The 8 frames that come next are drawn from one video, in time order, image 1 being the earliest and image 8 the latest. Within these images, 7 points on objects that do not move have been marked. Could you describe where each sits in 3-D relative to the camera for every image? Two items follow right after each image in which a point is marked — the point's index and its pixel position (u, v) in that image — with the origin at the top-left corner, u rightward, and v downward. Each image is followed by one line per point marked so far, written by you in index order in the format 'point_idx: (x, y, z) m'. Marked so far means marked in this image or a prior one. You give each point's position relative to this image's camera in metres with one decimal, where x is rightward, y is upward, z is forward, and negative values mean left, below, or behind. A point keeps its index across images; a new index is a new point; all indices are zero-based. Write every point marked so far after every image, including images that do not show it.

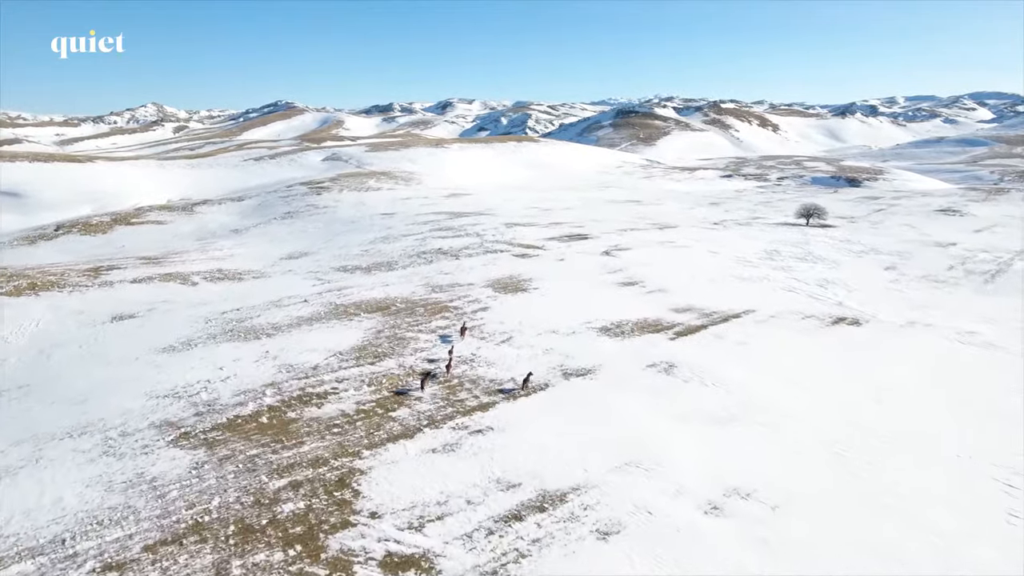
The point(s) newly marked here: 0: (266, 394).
0: (-9.1, -3.9, +19.2) m
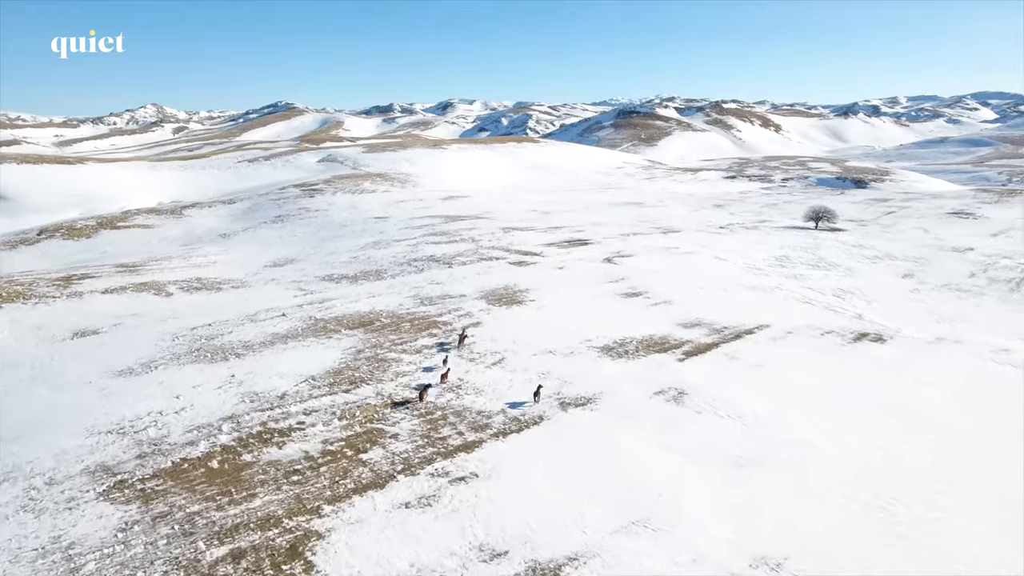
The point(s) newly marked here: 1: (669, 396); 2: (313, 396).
0: (-9.4, -4.6, +16.9) m
1: (+5.9, -4.0, +19.5) m
2: (-7.3, -4.0, +19.2) m
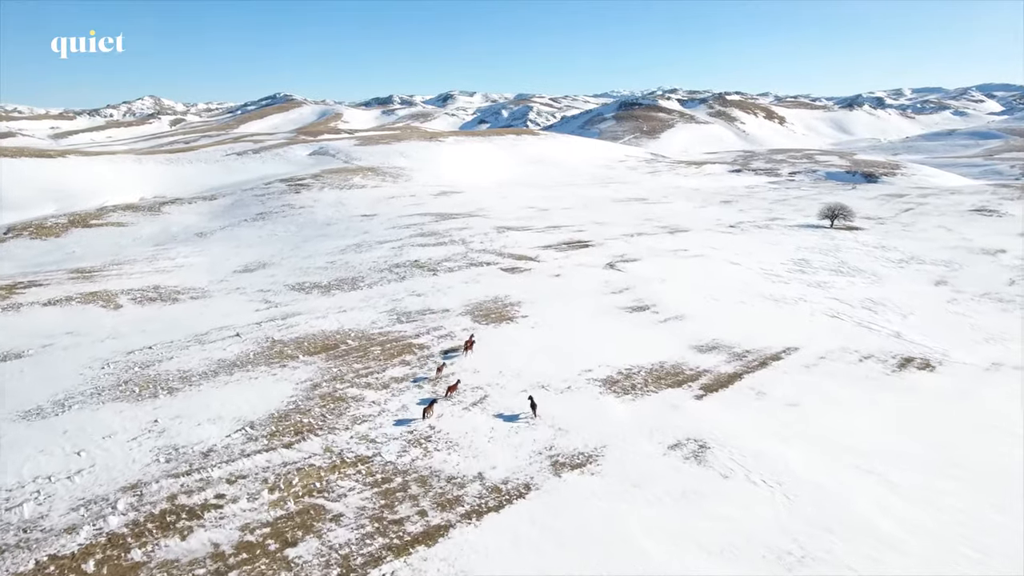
0: (-10.0, -5.5, +13.1) m
1: (+5.3, -4.9, +15.7) m
2: (-7.9, -4.9, +15.5) m
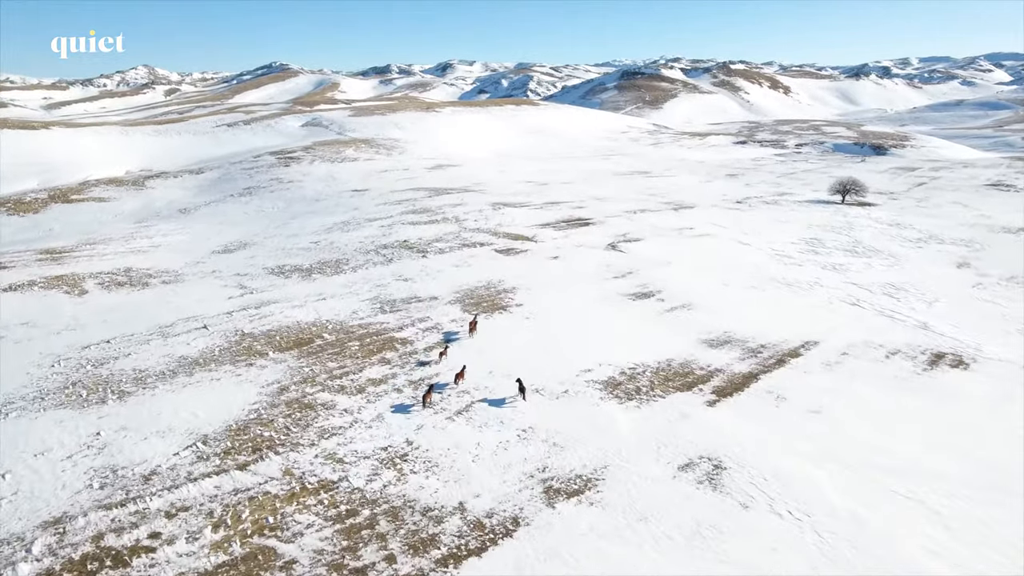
0: (-10.3, -5.6, +11.2) m
1: (+5.0, -4.9, +13.7) m
2: (-8.2, -4.8, +13.5) m
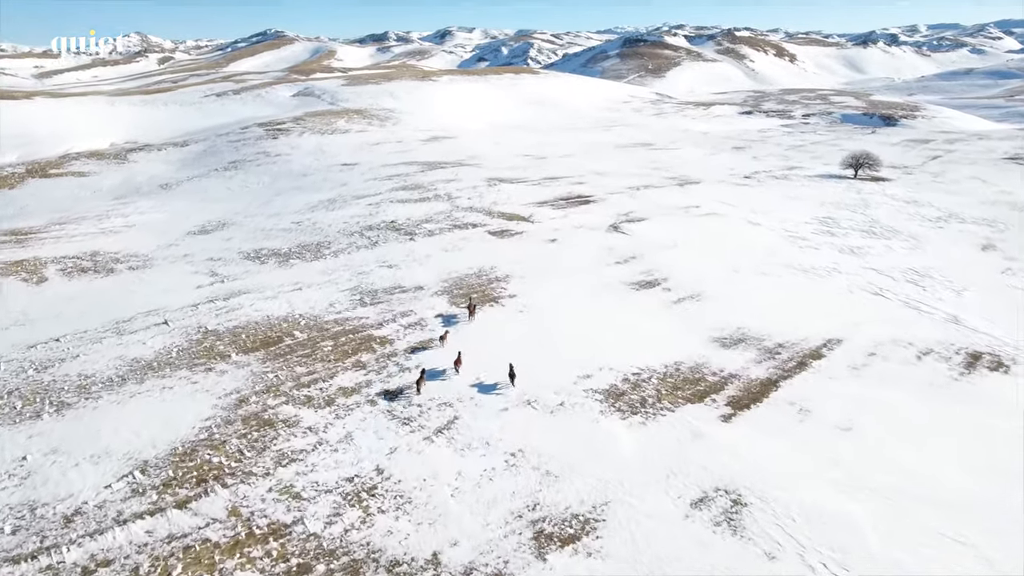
0: (-10.6, -5.9, +9.3) m
1: (+4.6, -5.0, +11.8) m
2: (-8.6, -5.0, +11.5) m
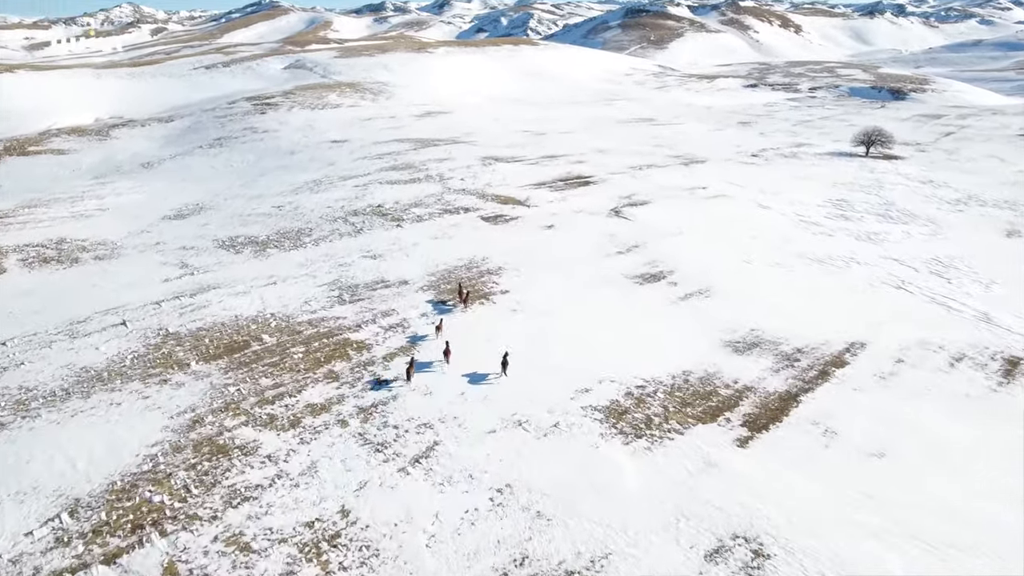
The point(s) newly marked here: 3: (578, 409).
0: (-10.9, -6.3, +7.6) m
1: (+4.3, -5.4, +10.1) m
2: (-8.9, -5.3, +9.8) m
3: (+1.8, -3.3, +14.4) m
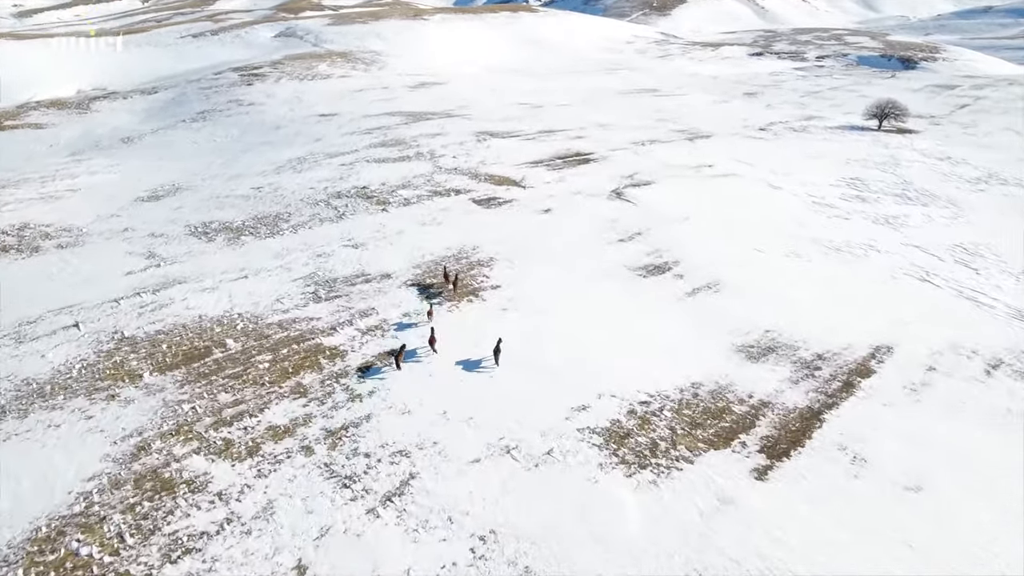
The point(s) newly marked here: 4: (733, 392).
0: (-11.2, -6.9, +6.2) m
1: (+4.0, -5.7, +8.6) m
2: (-9.1, -5.7, +8.3) m
3: (+1.5, -3.5, +12.7) m
4: (+6.1, -2.8, +14.4) m
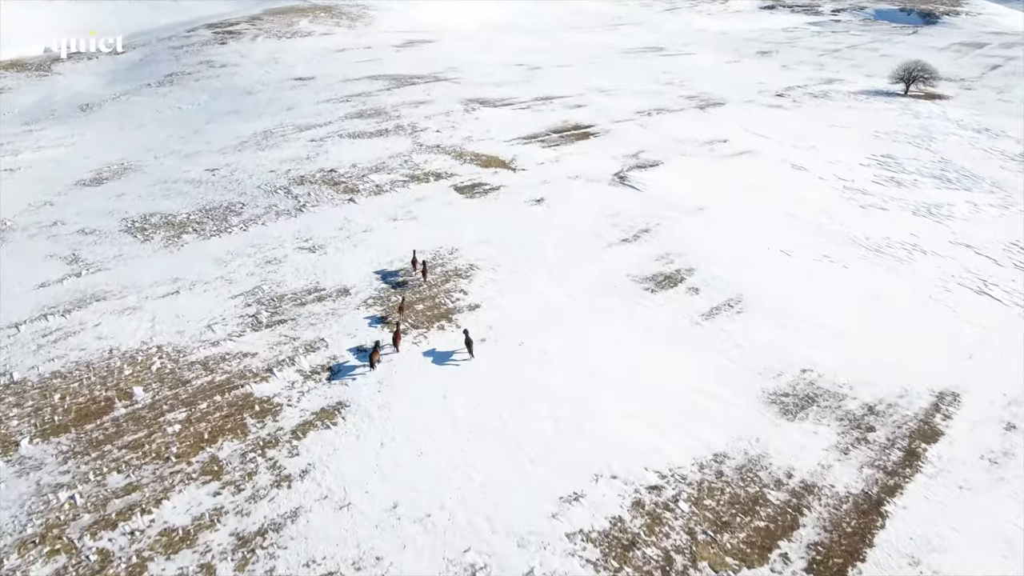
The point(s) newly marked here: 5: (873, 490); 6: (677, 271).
0: (-11.8, -8.5, +3.4) m
1: (+3.5, -7.2, +5.7) m
2: (-9.7, -7.2, +5.5) m
3: (+1.0, -4.6, +9.7) m
4: (+5.5, -3.8, +11.3) m
5: (+7.5, -4.1, +10.9) m
6: (+5.9, +0.6, +18.6) m
